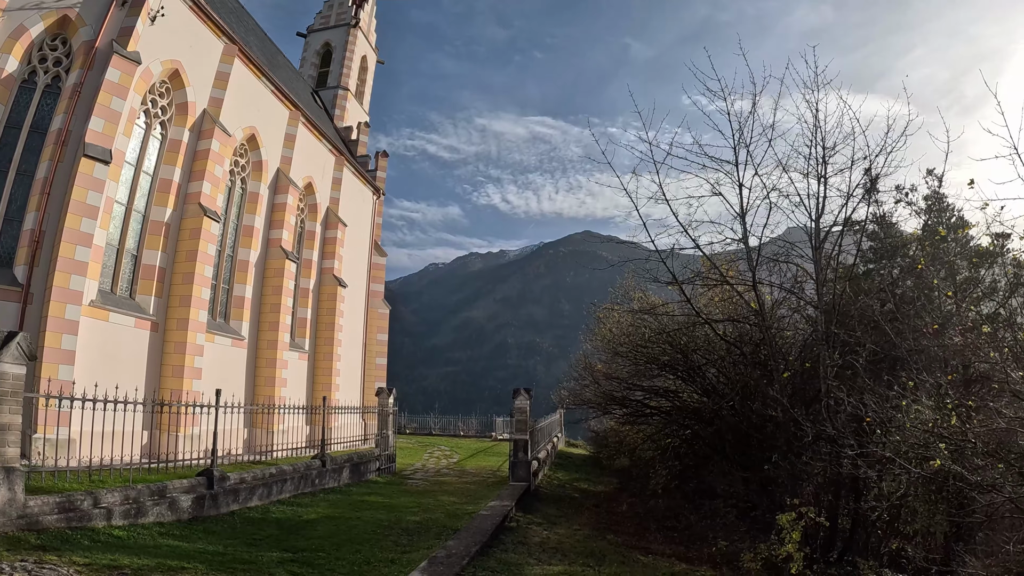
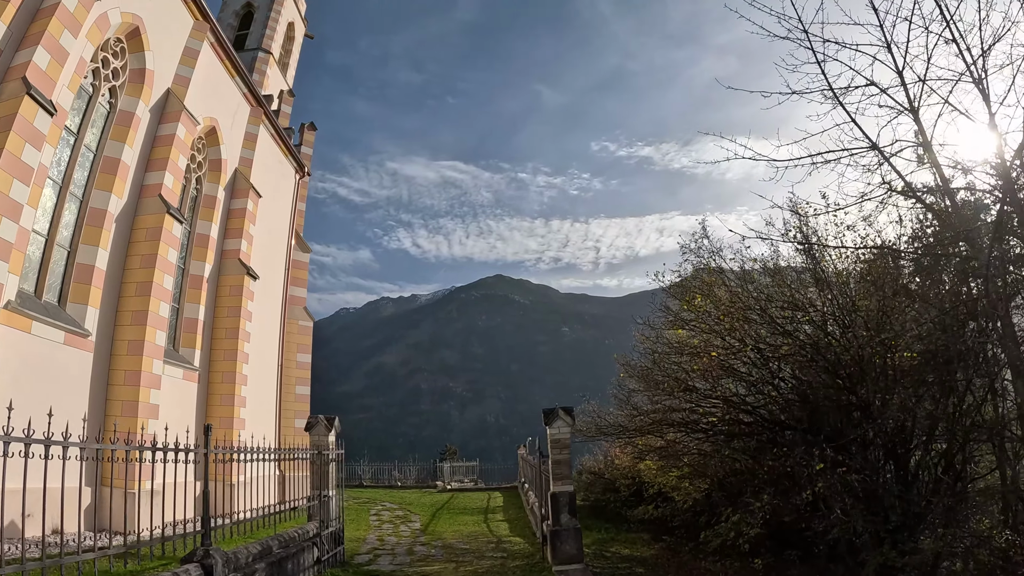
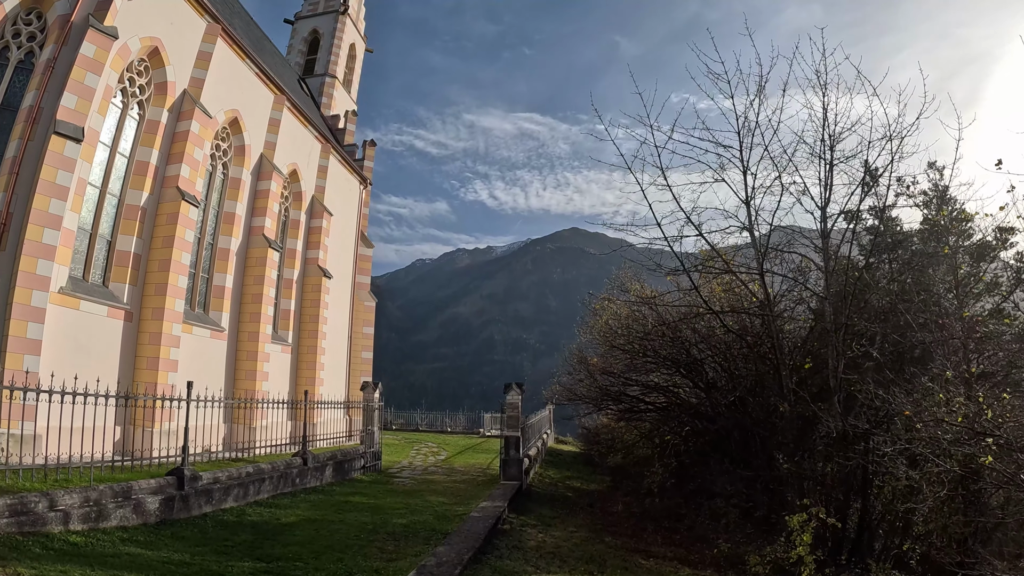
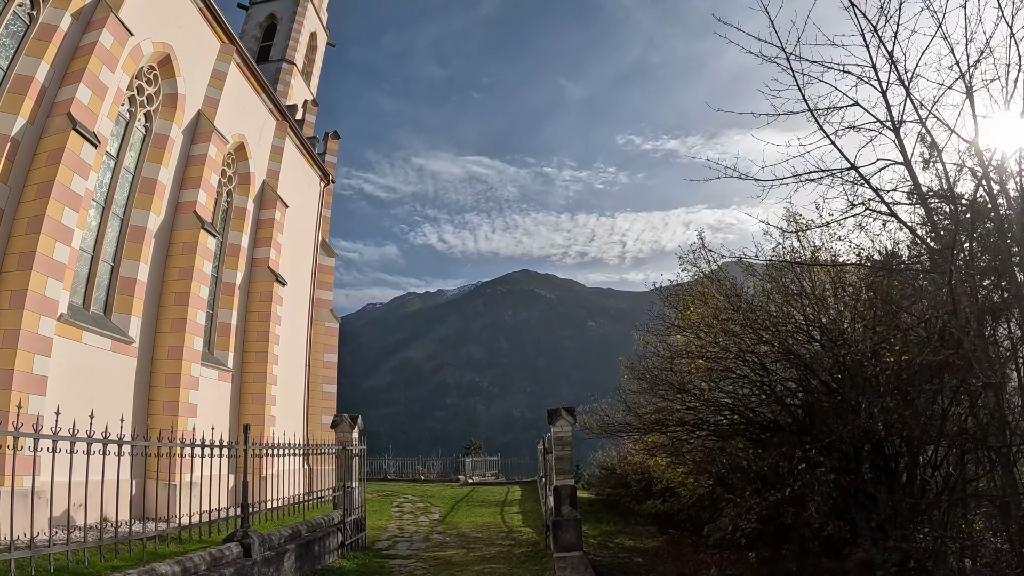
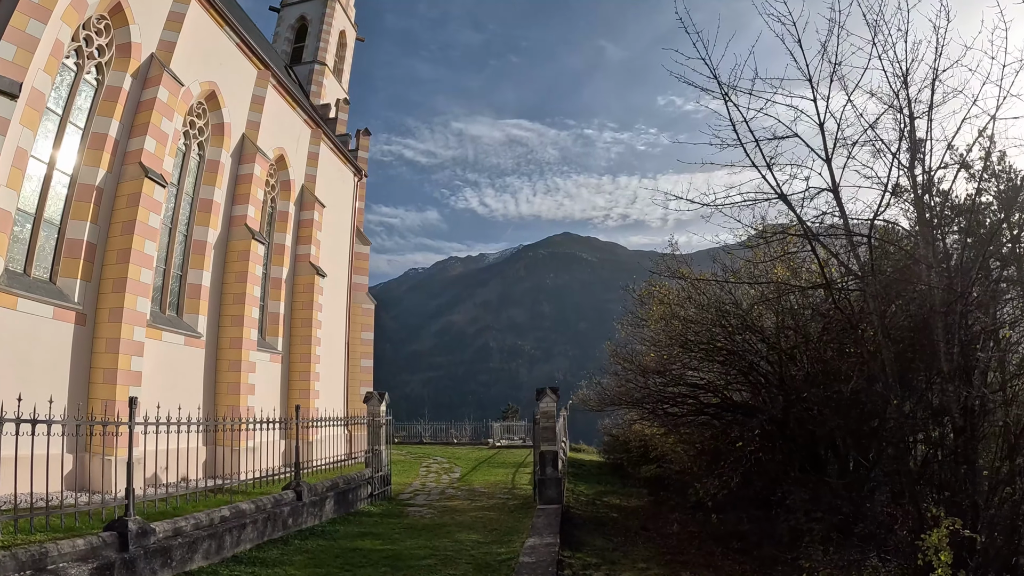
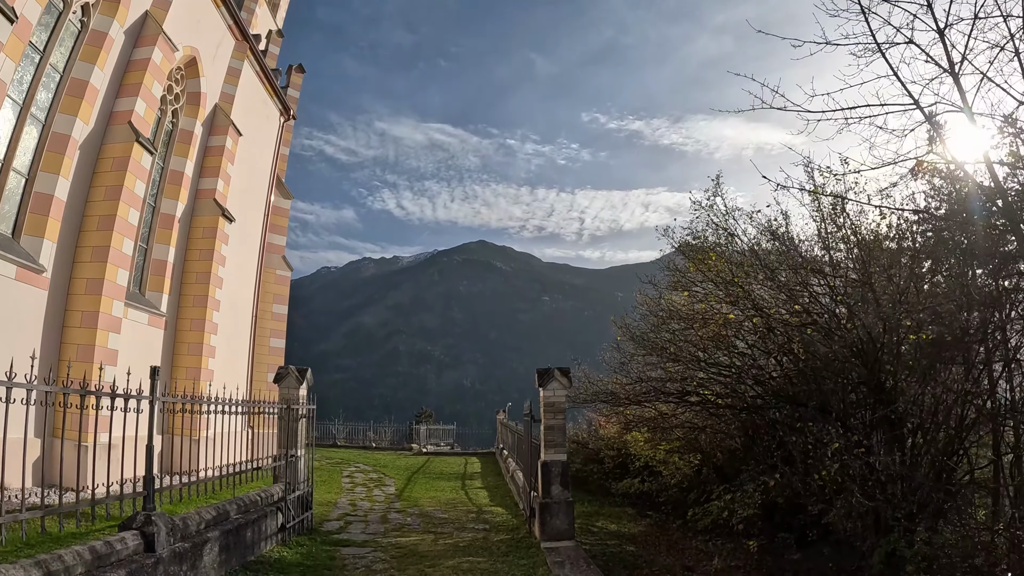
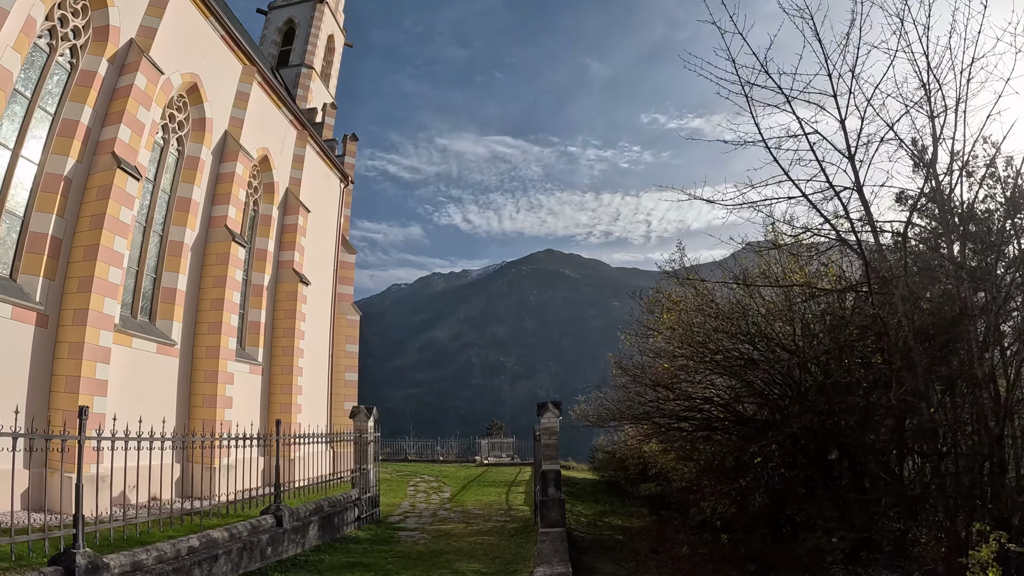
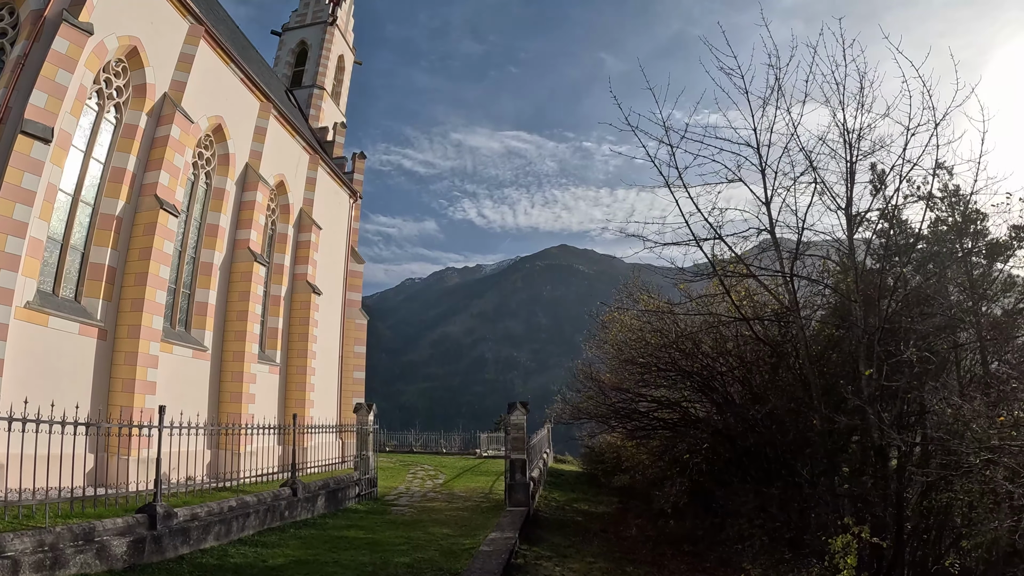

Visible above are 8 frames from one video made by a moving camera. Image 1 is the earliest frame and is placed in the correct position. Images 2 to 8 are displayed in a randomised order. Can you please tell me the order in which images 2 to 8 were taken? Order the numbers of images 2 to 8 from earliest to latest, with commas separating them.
3, 8, 5, 7, 4, 2, 6
